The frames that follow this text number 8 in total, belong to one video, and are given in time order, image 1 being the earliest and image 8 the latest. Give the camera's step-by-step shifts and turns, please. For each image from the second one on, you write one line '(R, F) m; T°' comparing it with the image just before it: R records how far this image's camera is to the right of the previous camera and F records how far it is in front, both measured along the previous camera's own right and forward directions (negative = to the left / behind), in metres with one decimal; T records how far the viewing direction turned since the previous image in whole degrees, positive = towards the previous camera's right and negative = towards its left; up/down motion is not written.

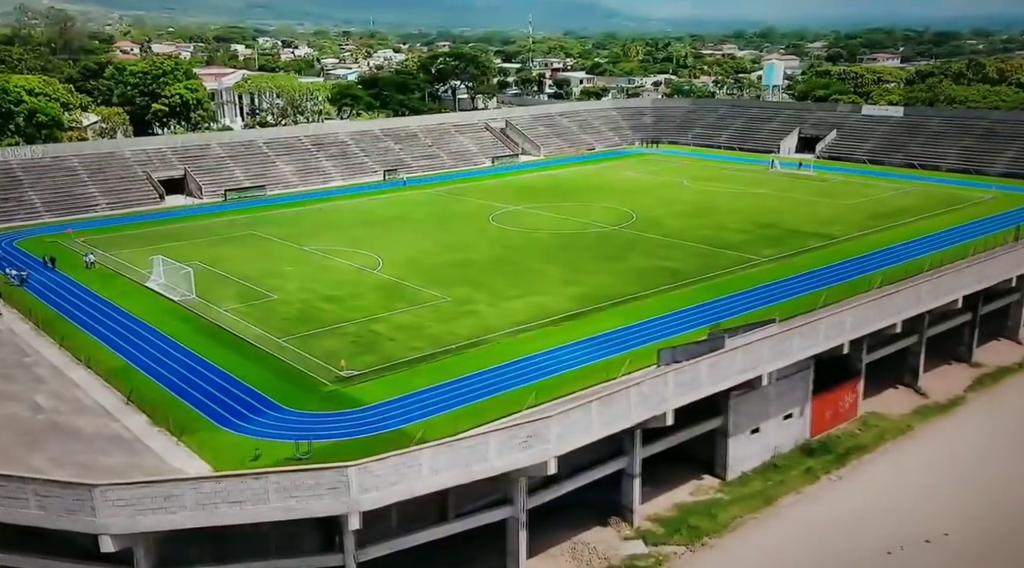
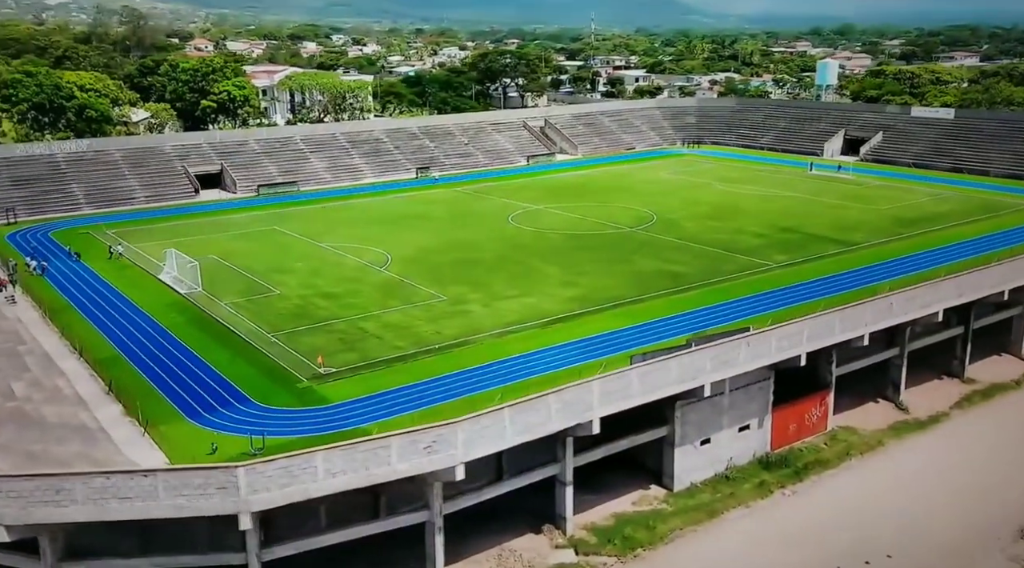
(+2.5, +0.2) m; -4°
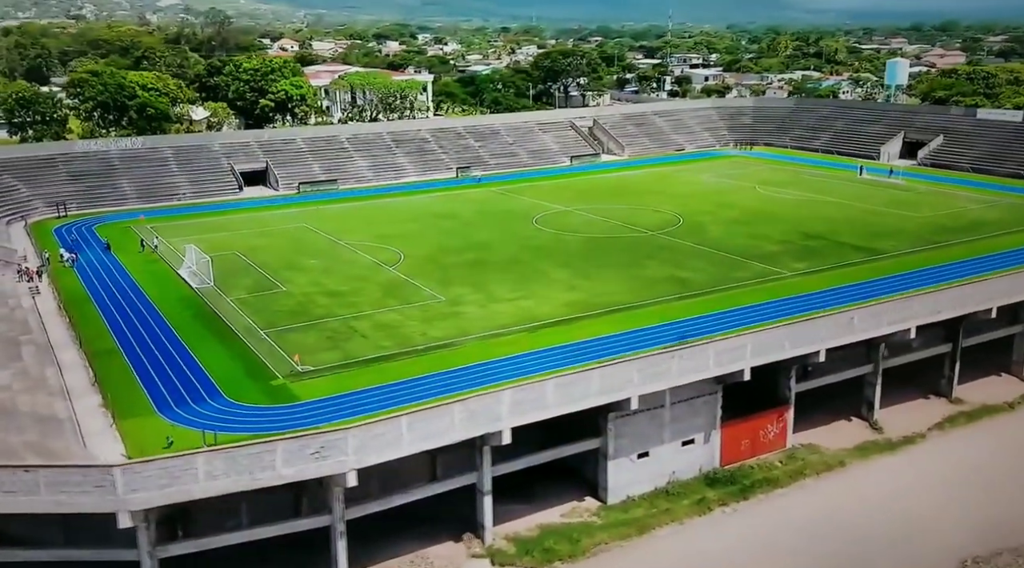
(+3.0, +0.2) m; -5°
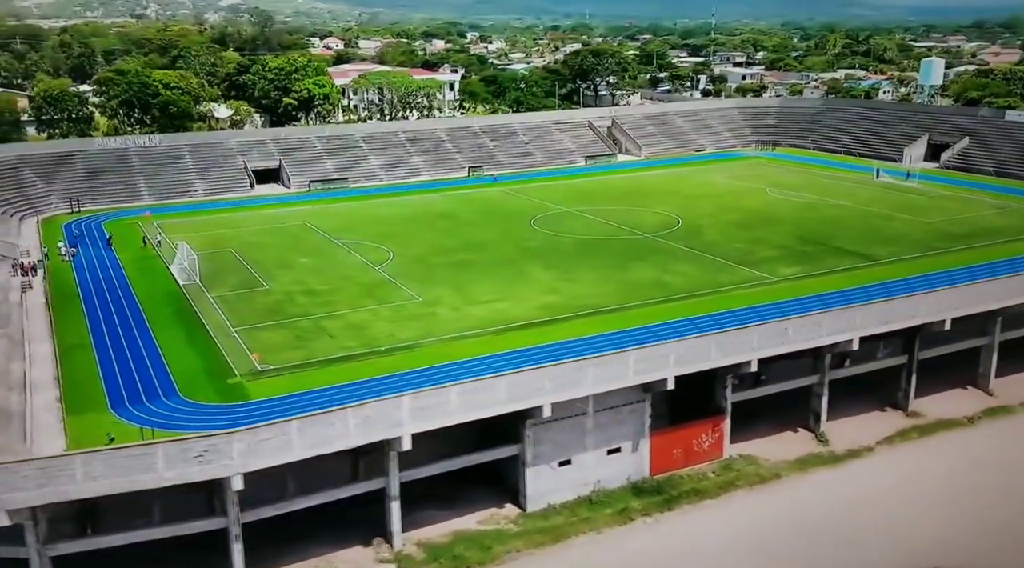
(+2.5, +0.2) m; -3°
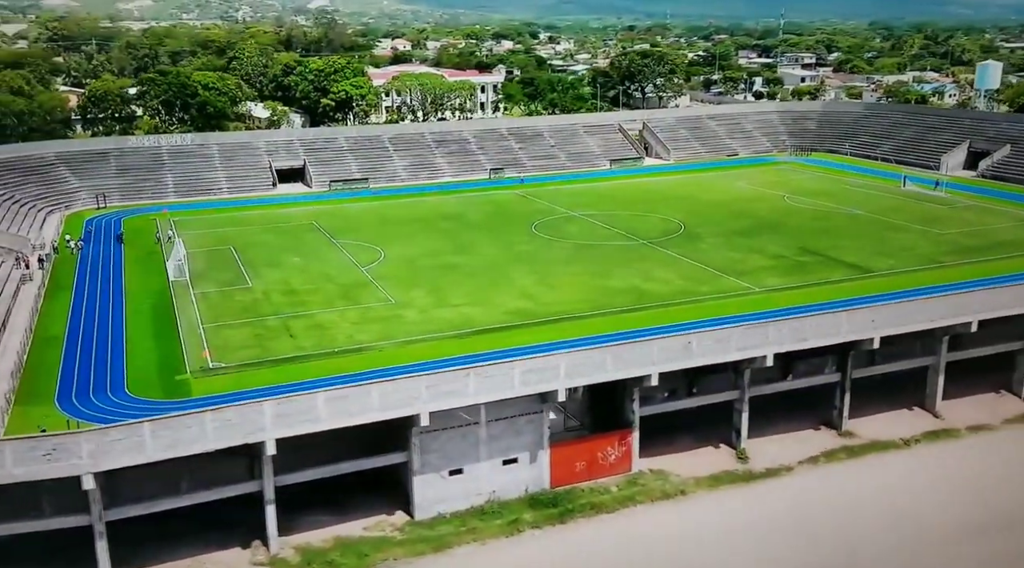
(+3.6, +0.2) m; -5°
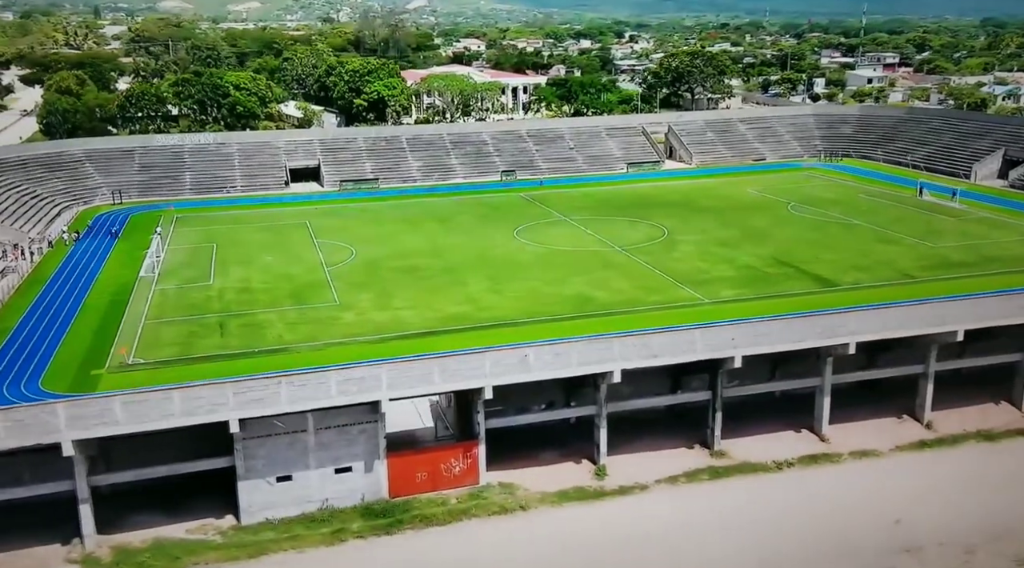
(+5.1, +0.5) m; -5°
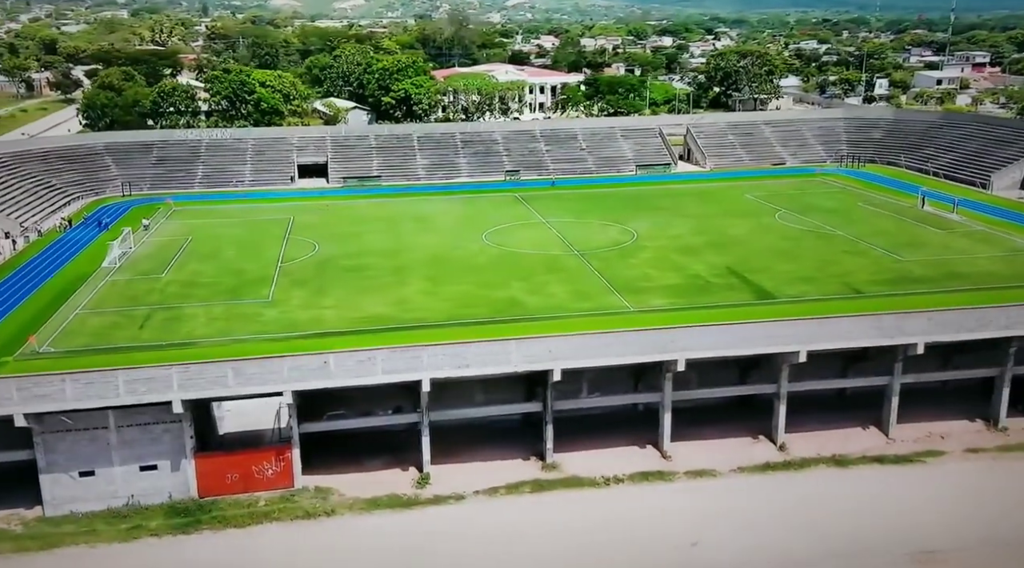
(+5.7, +0.6) m; -6°
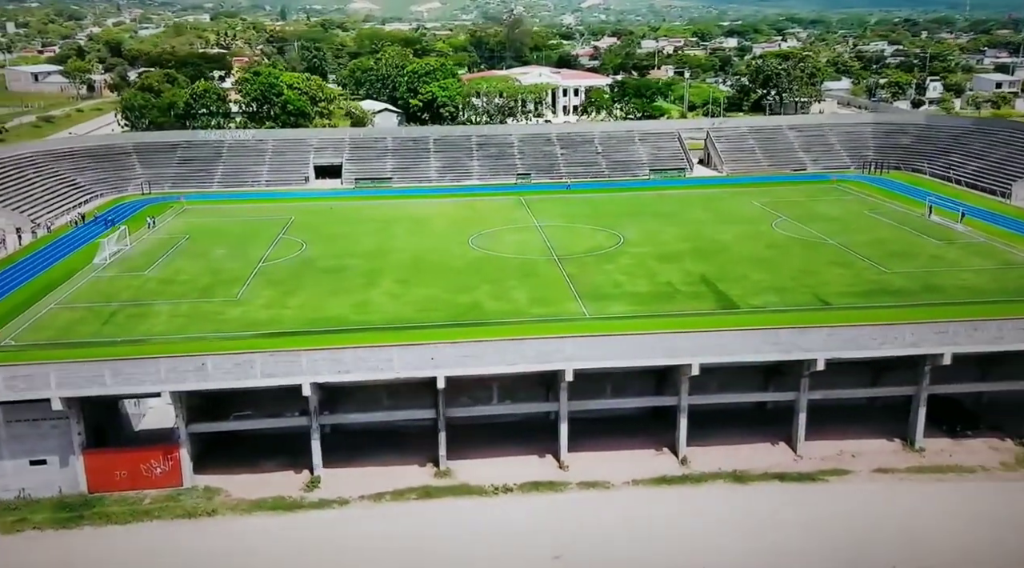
(+3.8, +0.3) m; -4°
